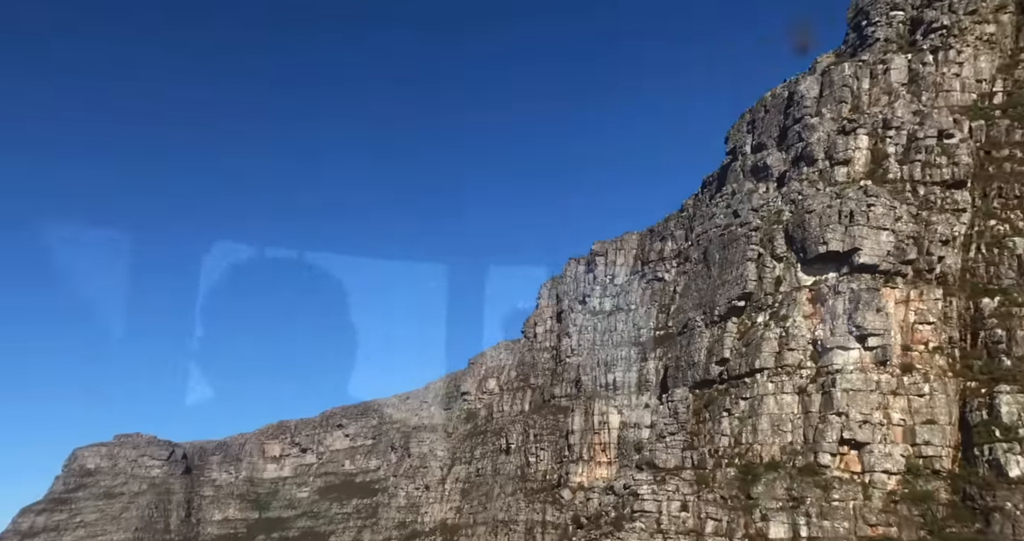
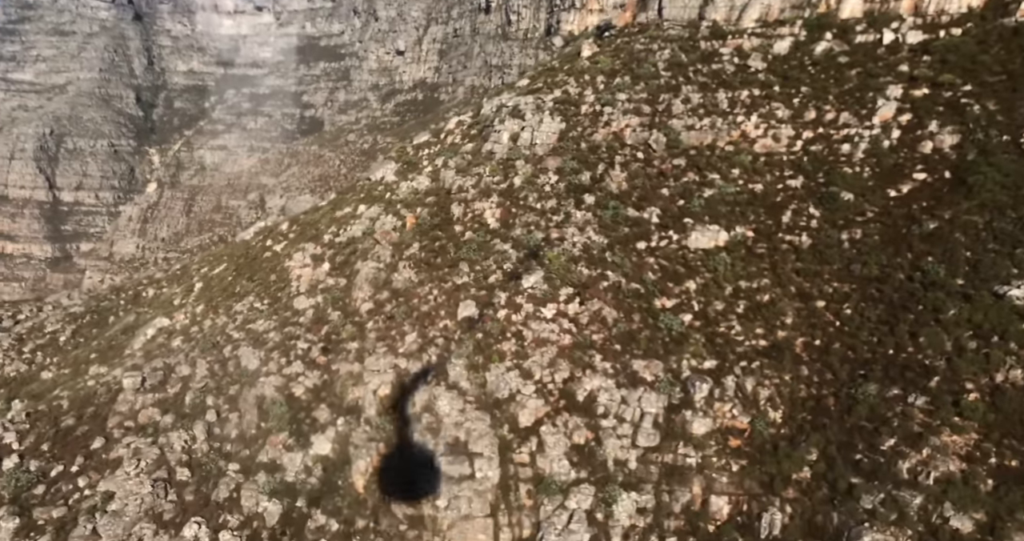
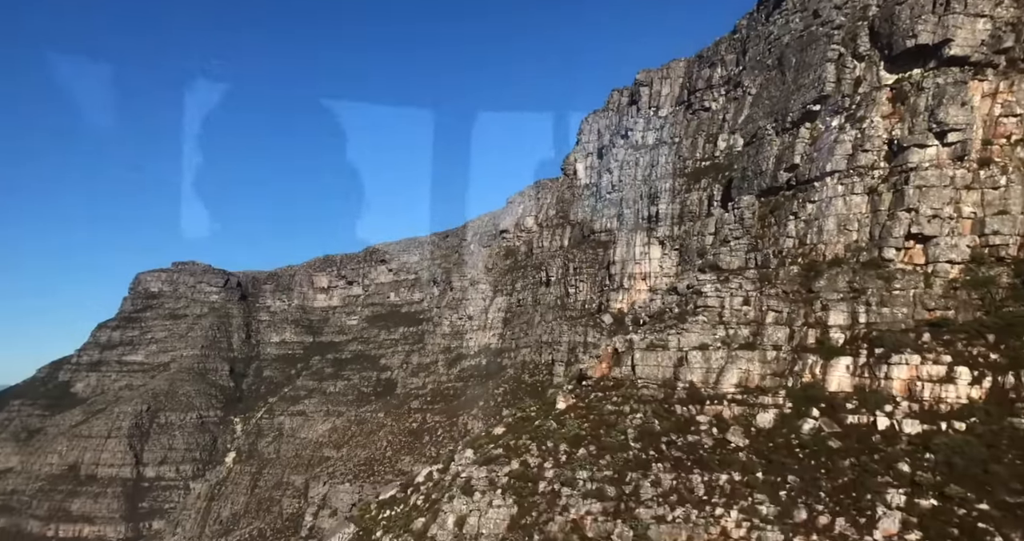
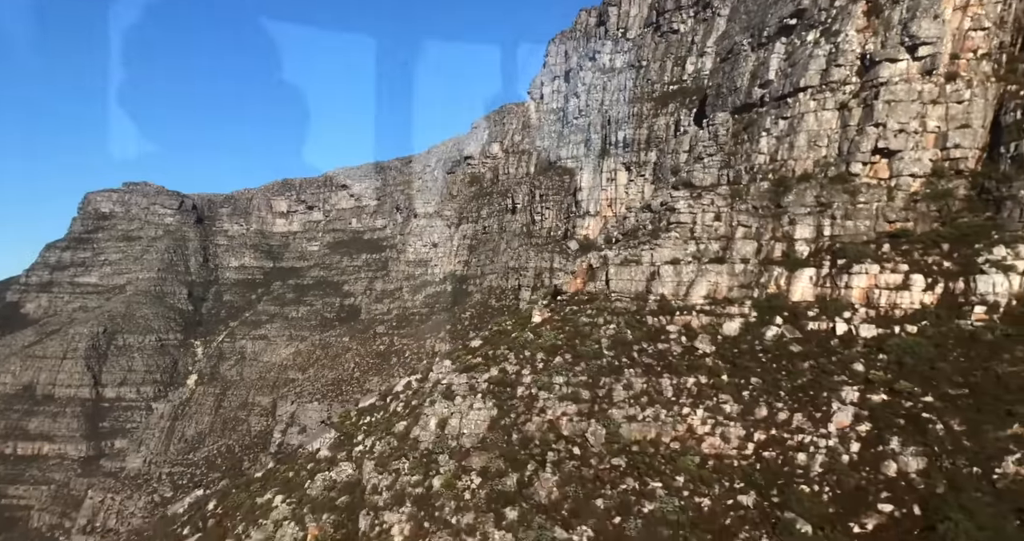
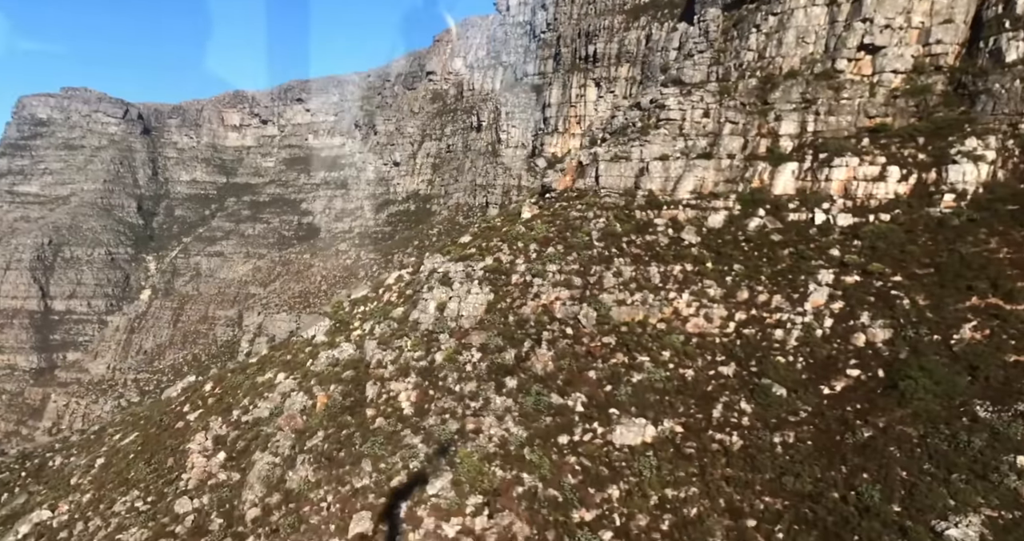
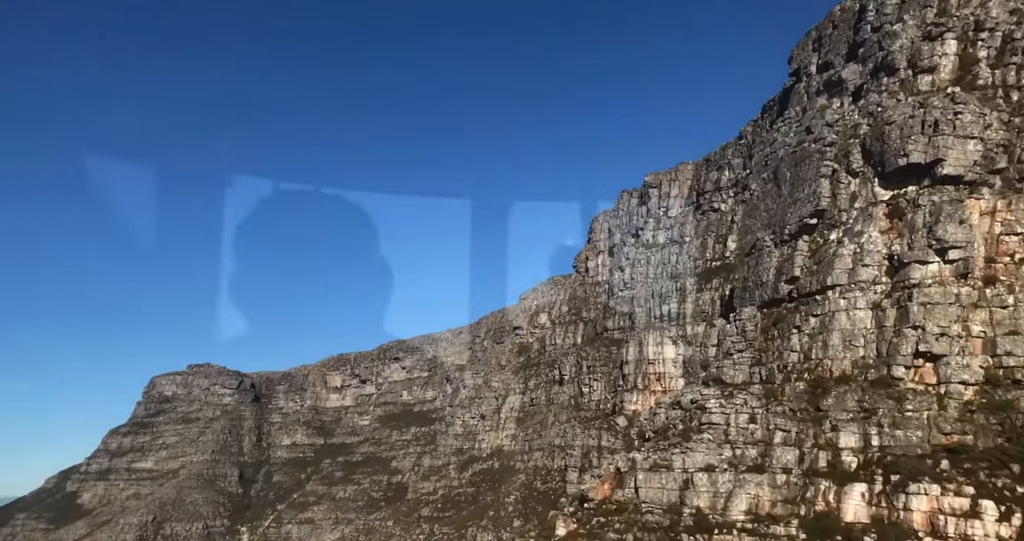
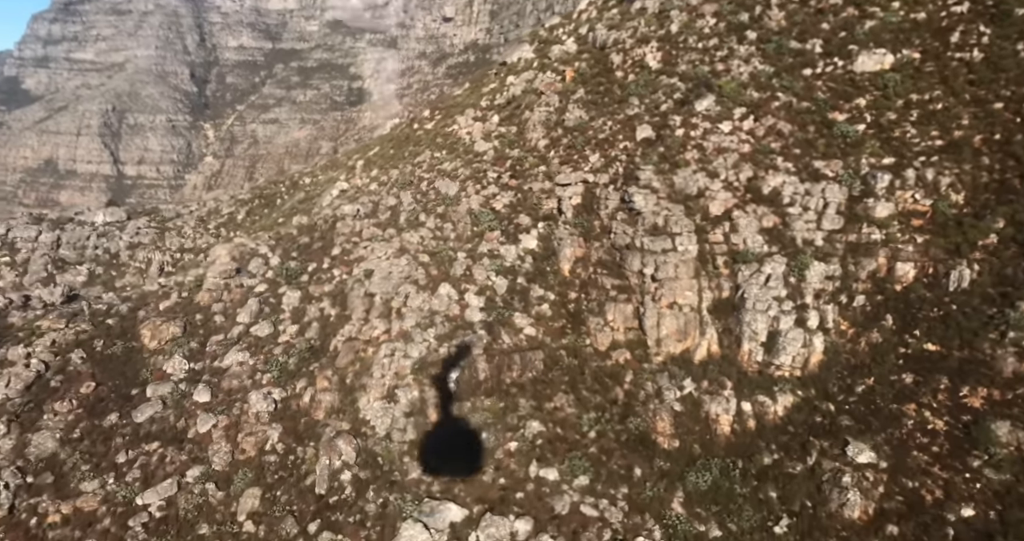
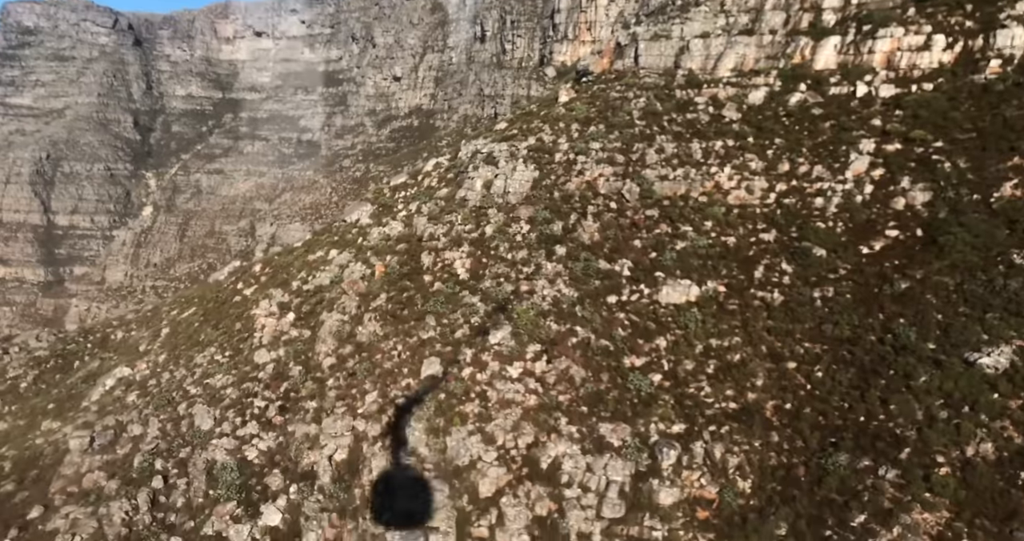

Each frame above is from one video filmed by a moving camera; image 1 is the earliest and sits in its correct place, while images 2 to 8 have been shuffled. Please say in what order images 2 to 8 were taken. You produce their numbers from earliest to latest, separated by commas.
6, 3, 4, 5, 8, 2, 7
